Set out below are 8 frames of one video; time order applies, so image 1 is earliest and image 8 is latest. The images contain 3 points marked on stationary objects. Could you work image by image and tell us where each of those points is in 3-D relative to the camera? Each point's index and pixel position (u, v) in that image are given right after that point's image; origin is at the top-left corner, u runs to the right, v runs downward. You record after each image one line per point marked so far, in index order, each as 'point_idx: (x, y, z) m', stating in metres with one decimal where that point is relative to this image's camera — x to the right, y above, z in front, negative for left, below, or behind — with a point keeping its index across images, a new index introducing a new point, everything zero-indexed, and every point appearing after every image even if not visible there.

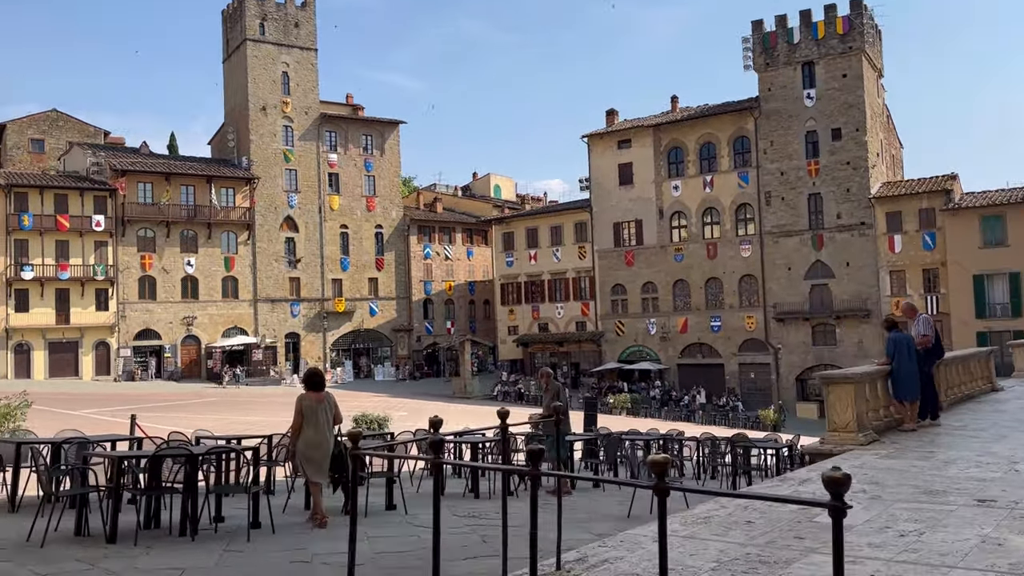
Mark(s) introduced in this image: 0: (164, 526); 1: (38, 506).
0: (-2.6, -1.8, +6.3) m
1: (-3.9, -1.8, +6.9) m
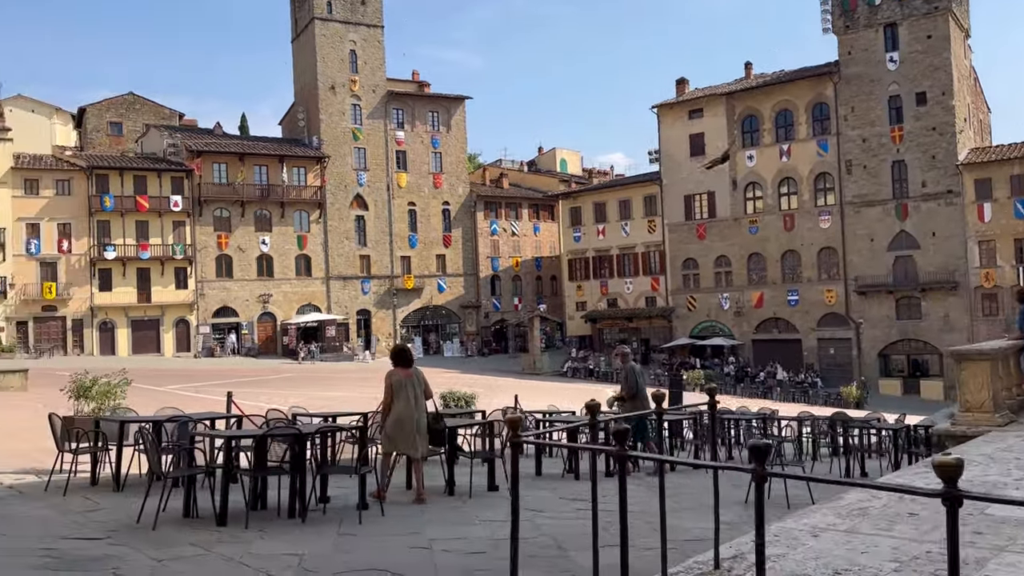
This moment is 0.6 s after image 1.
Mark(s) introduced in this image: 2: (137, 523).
0: (-1.8, -1.6, +6.1) m
1: (-3.0, -1.6, +6.8) m
2: (-2.4, -1.5, +5.4) m
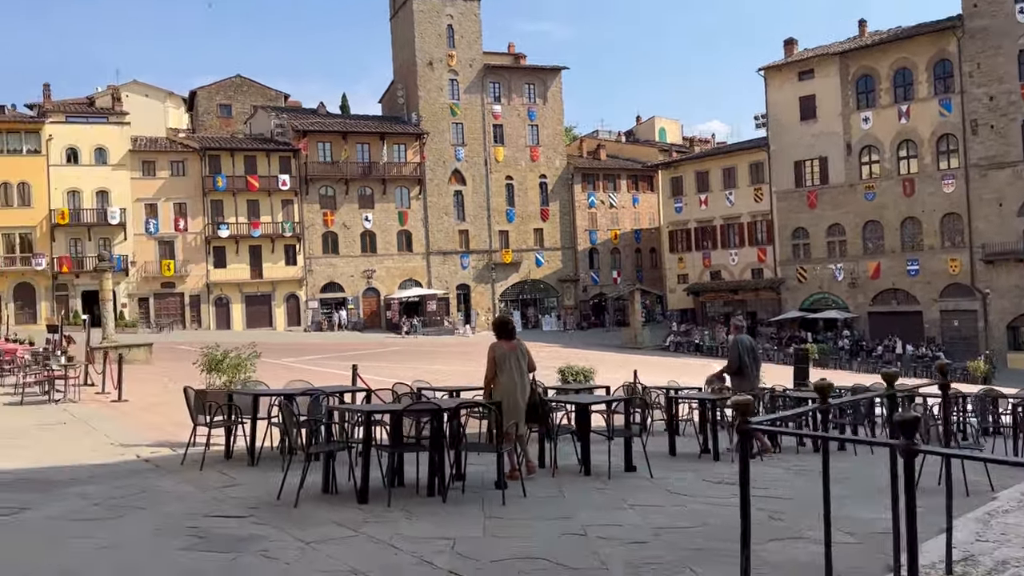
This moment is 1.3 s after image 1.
0: (-0.7, -1.4, +5.9) m
1: (-1.9, -1.4, +6.8) m
2: (-1.5, -1.3, +5.3) m
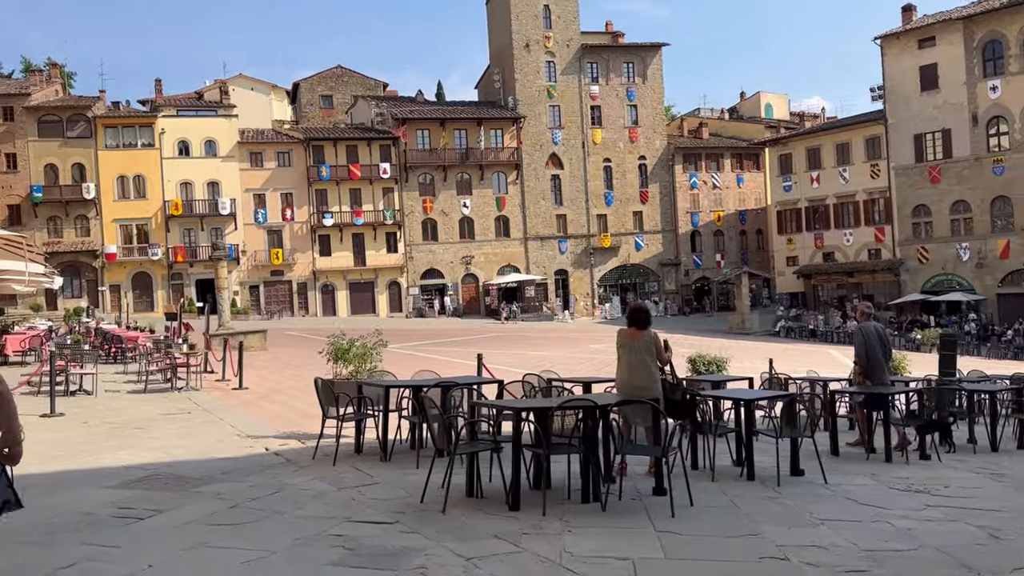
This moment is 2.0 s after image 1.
0: (+0.3, -1.3, +5.4) m
1: (-0.8, -1.3, +6.4) m
2: (-0.5, -1.2, +4.9) m
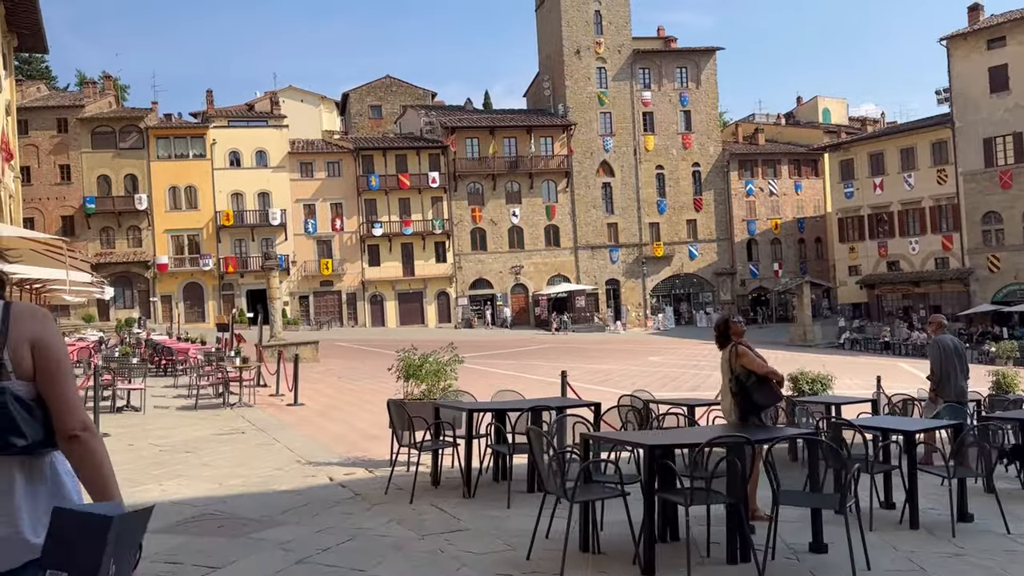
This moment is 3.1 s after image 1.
0: (+0.9, -1.3, +4.4) m
1: (-0.1, -1.3, +5.5) m
2: (+0.1, -1.3, +4.0) m
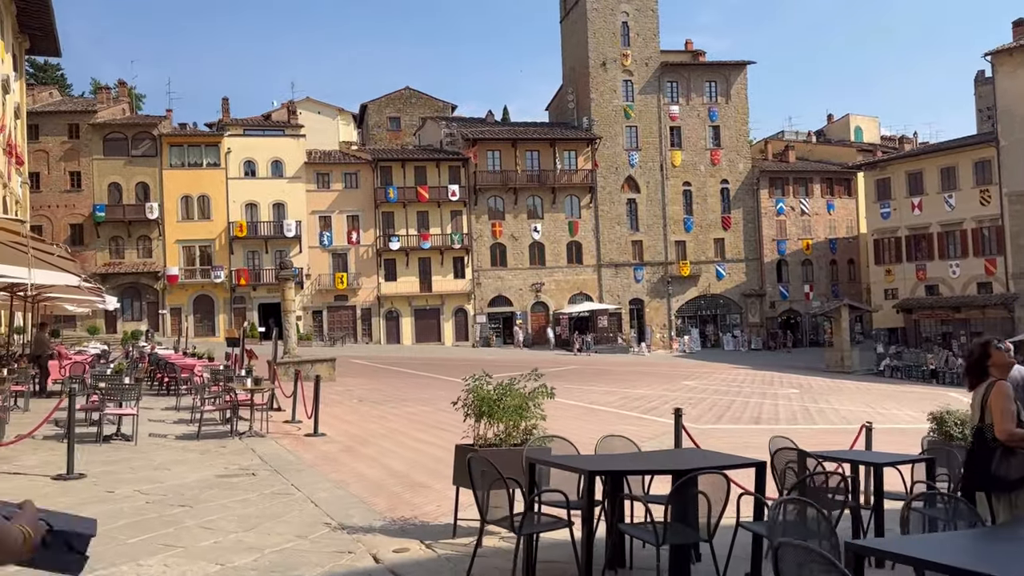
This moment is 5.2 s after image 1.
0: (+1.5, -1.3, +2.6) m
1: (+0.5, -1.4, +3.7) m
2: (+0.7, -1.3, +2.2) m
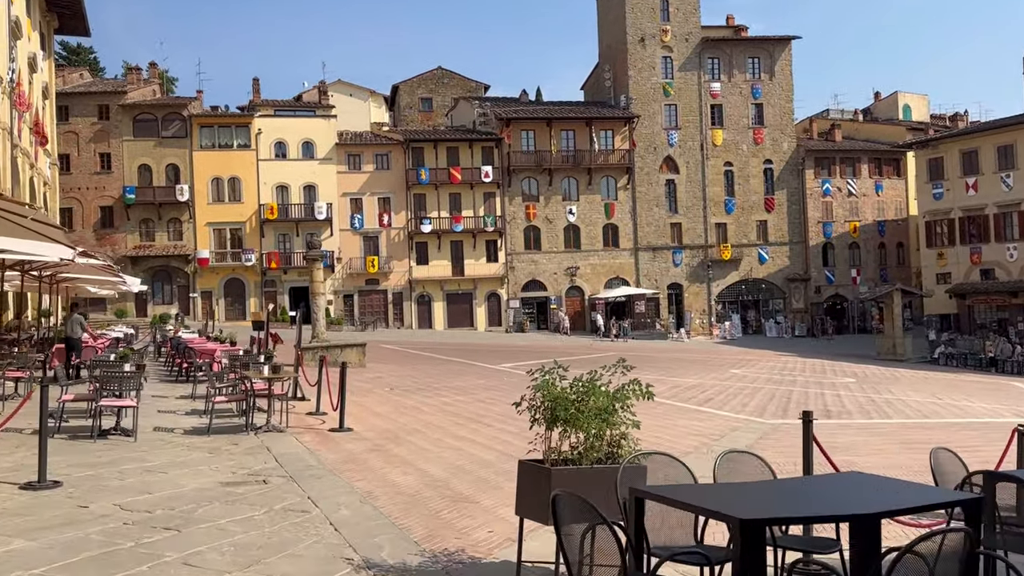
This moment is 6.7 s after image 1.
0: (+1.8, -1.2, +1.3) m
1: (+0.9, -1.2, +2.4) m
2: (+0.9, -1.2, +0.9) m
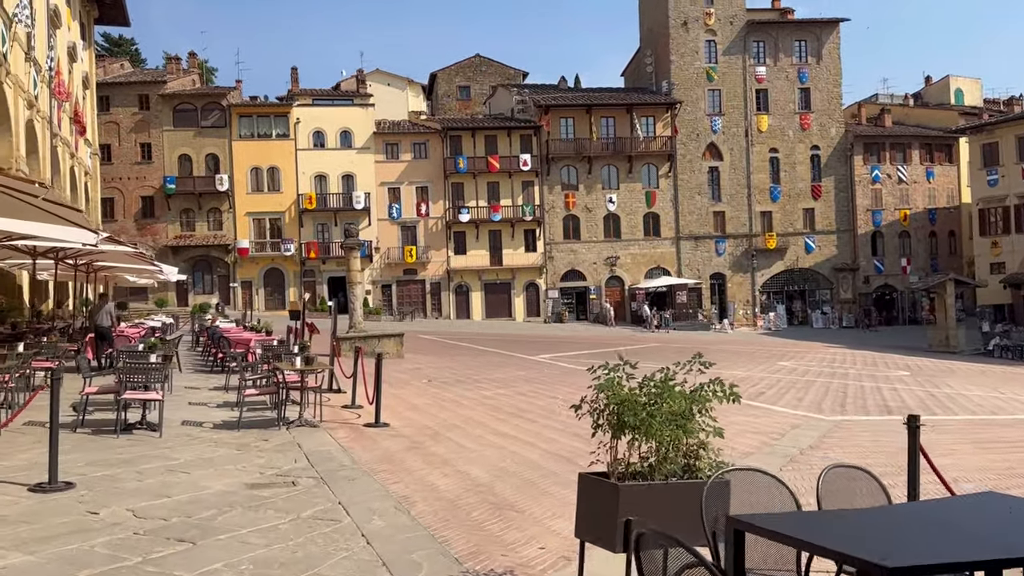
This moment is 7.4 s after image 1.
0: (+1.9, -1.2, +0.7) m
1: (+1.0, -1.2, +1.8) m
2: (+1.0, -1.1, +0.3) m
